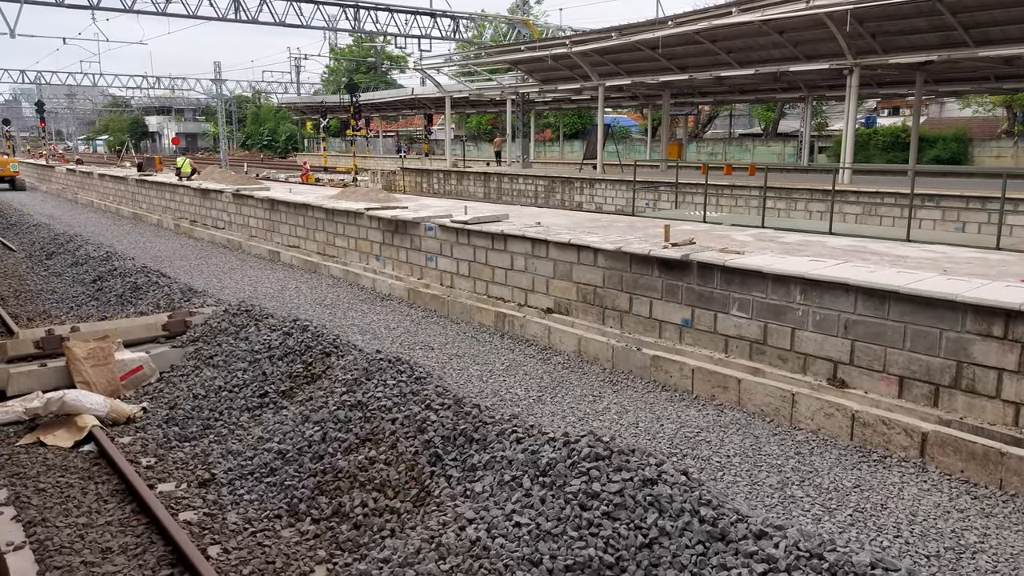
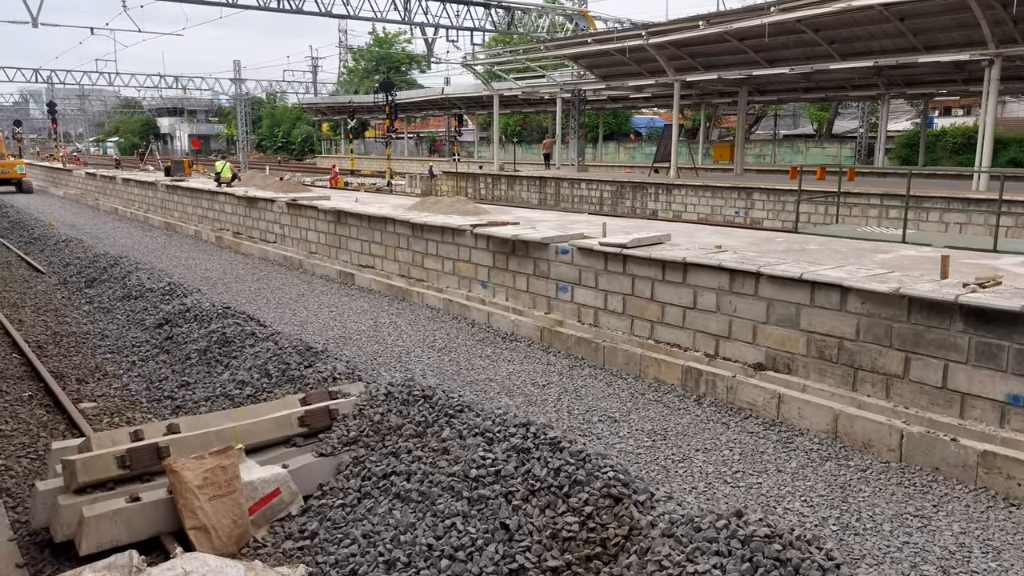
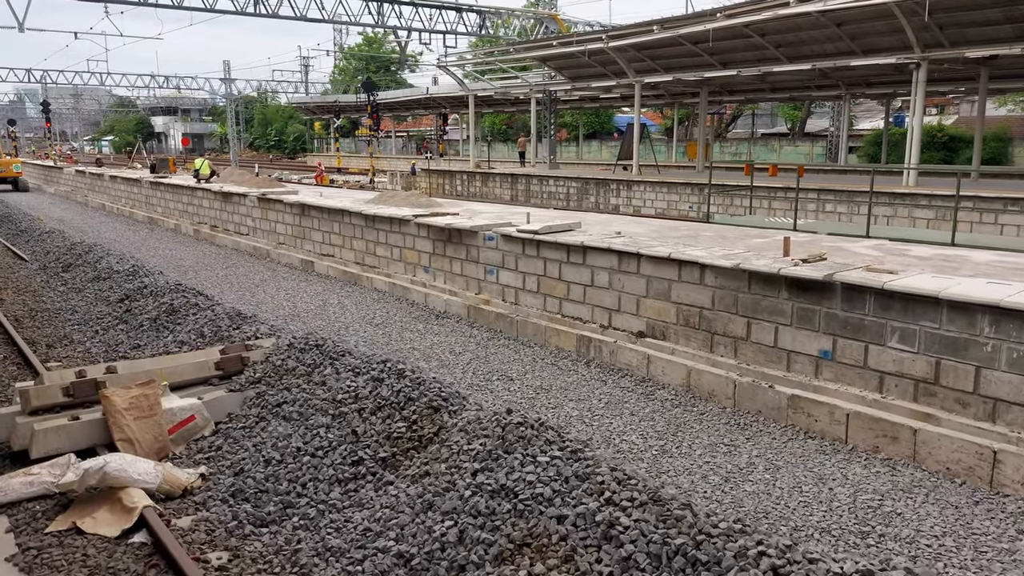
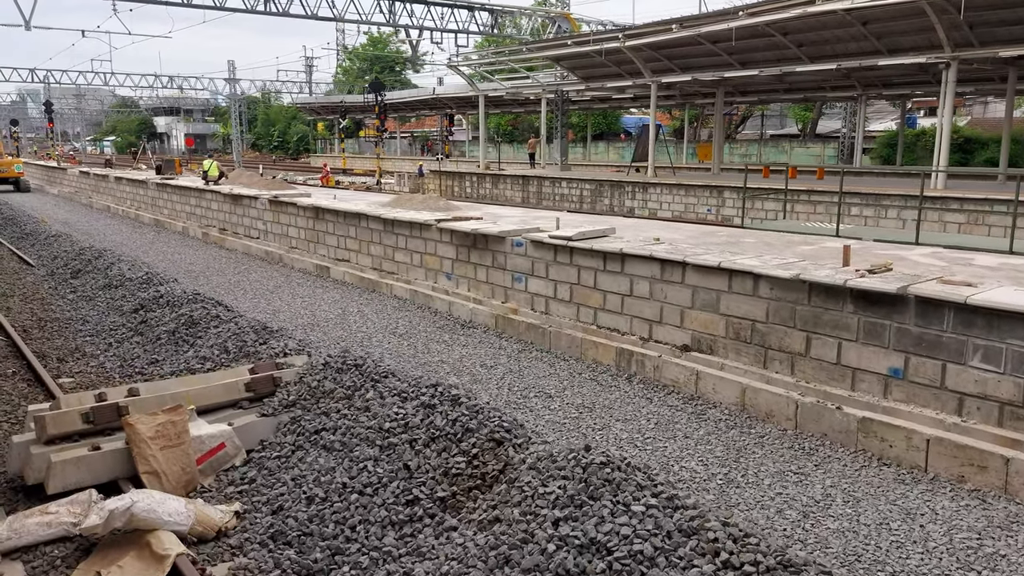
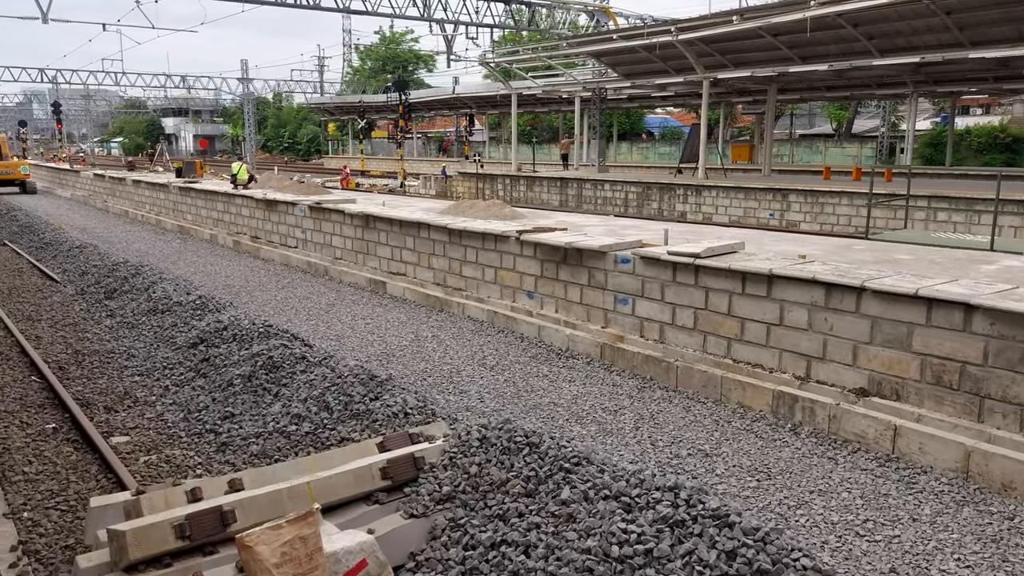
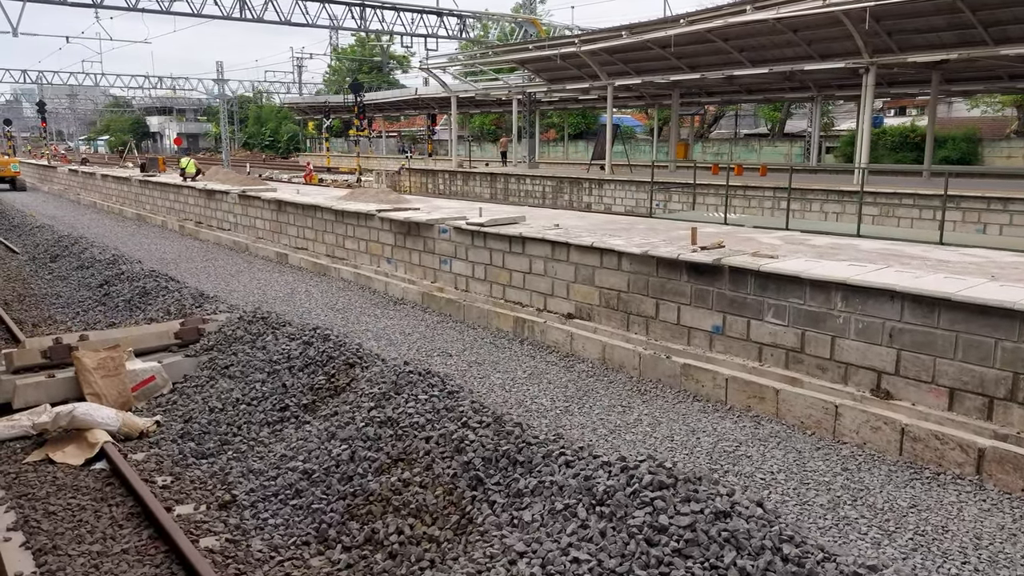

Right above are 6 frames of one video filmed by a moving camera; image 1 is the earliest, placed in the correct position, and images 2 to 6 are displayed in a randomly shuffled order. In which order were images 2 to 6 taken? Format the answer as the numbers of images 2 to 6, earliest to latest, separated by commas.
6, 3, 4, 2, 5
